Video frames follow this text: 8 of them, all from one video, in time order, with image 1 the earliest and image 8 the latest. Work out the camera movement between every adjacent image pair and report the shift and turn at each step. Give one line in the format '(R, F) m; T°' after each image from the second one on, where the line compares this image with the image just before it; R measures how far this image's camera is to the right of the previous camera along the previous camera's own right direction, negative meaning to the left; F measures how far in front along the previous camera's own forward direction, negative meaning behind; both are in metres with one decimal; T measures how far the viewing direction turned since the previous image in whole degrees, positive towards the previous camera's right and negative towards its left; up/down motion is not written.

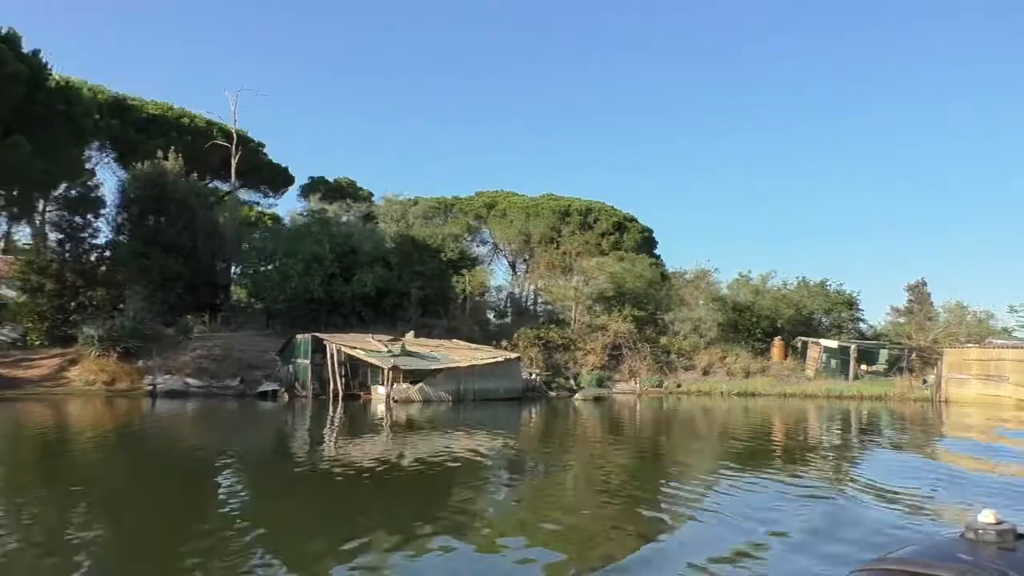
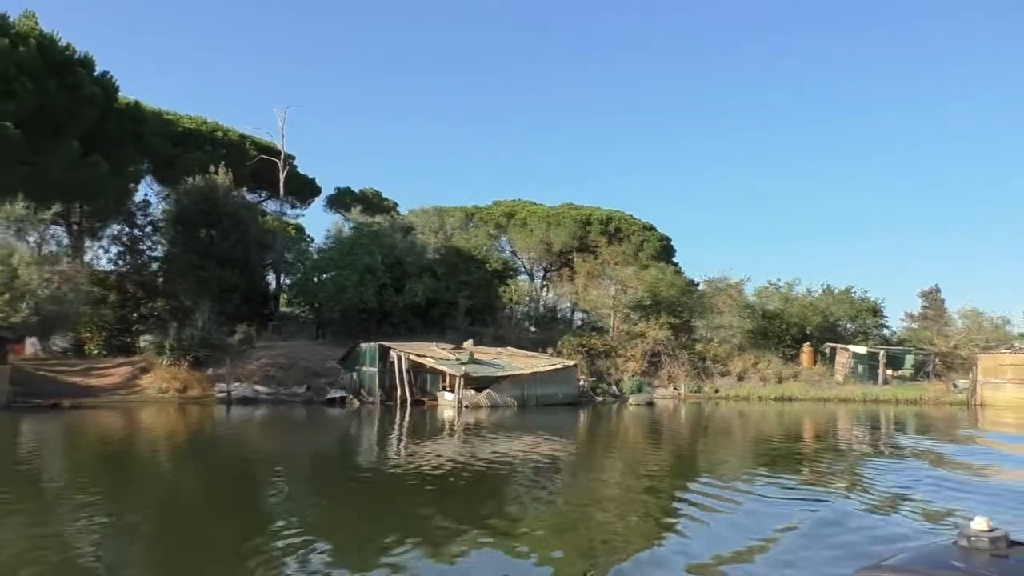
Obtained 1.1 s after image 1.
(-2.1, -1.4) m; 0°
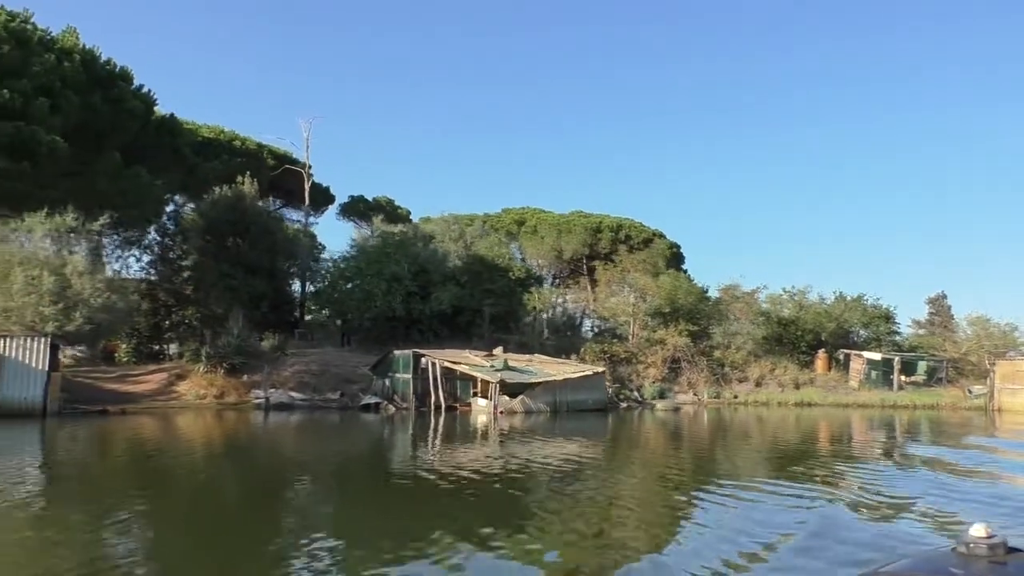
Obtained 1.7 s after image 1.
(-1.2, -0.8) m; 0°
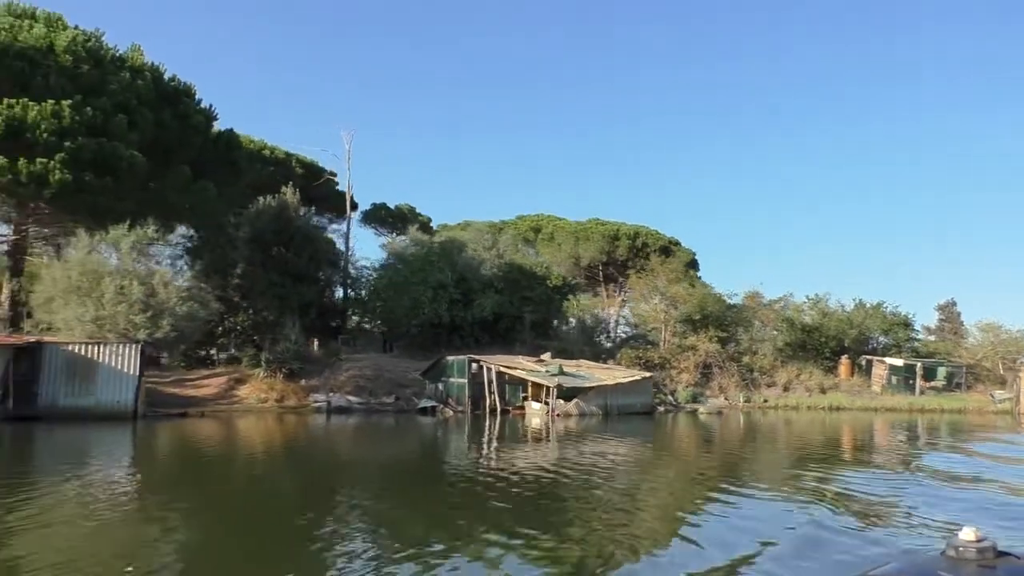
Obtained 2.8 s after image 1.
(-2.1, -1.4) m; 0°
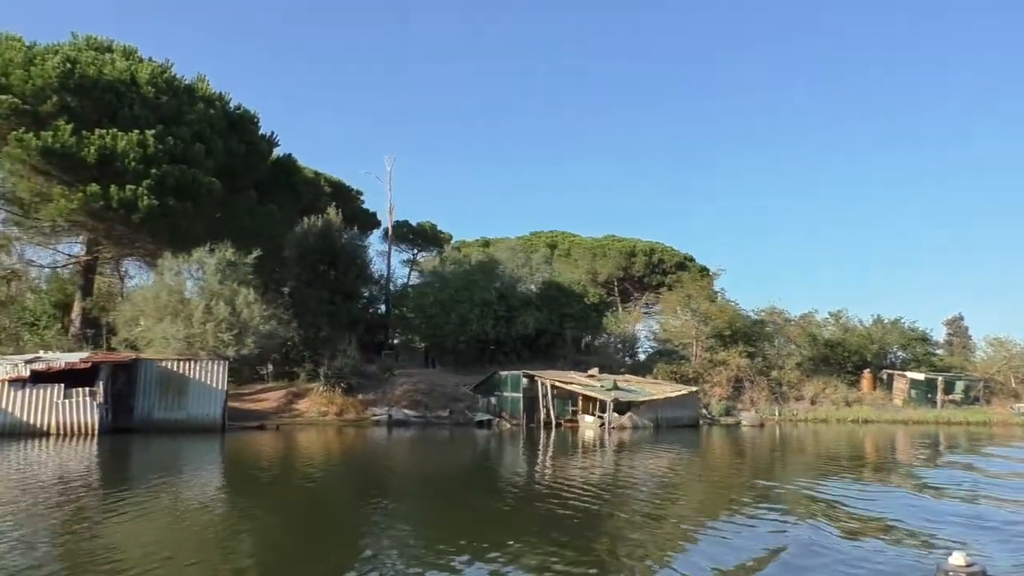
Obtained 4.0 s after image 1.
(-2.3, -1.6) m; 0°
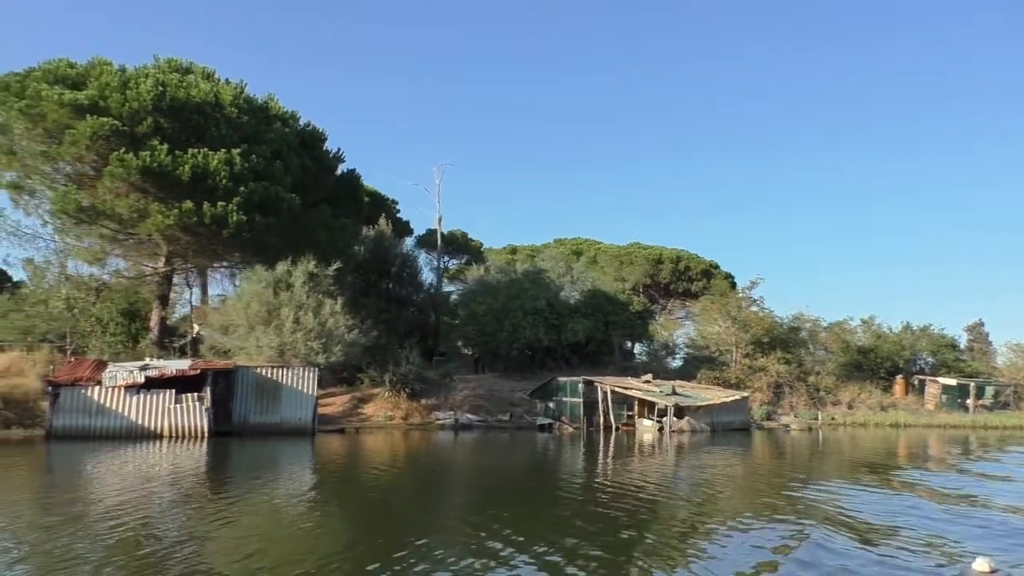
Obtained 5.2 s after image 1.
(-2.3, -1.6) m; 0°
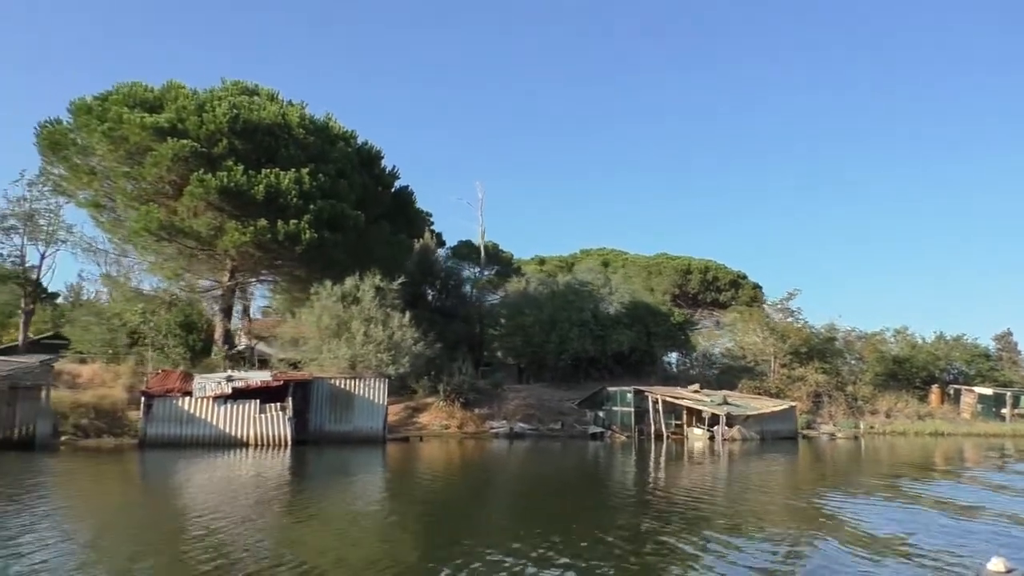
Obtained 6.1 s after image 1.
(-1.8, -1.2) m; -1°
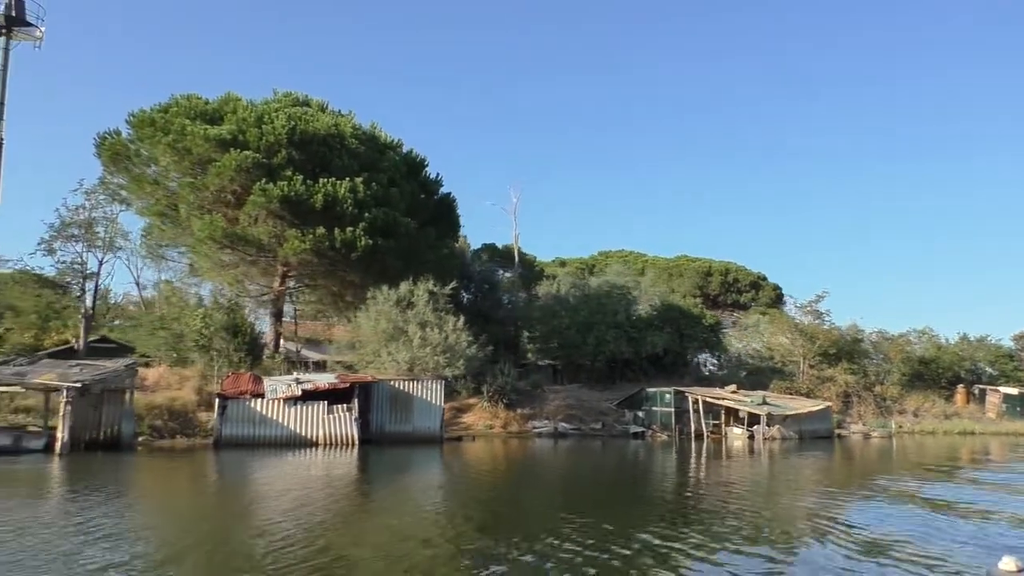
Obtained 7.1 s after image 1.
(-1.7, -1.1) m; 0°
